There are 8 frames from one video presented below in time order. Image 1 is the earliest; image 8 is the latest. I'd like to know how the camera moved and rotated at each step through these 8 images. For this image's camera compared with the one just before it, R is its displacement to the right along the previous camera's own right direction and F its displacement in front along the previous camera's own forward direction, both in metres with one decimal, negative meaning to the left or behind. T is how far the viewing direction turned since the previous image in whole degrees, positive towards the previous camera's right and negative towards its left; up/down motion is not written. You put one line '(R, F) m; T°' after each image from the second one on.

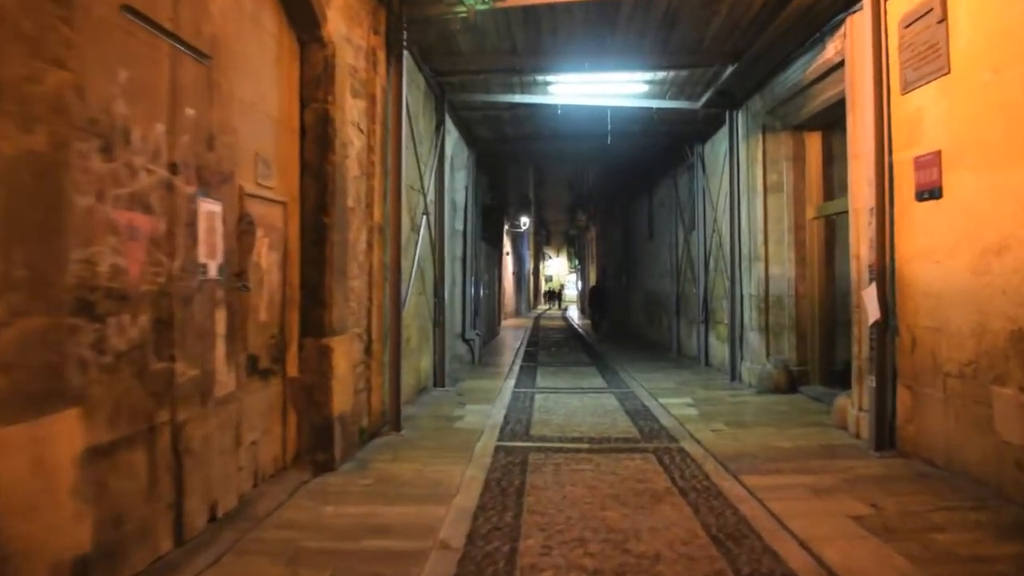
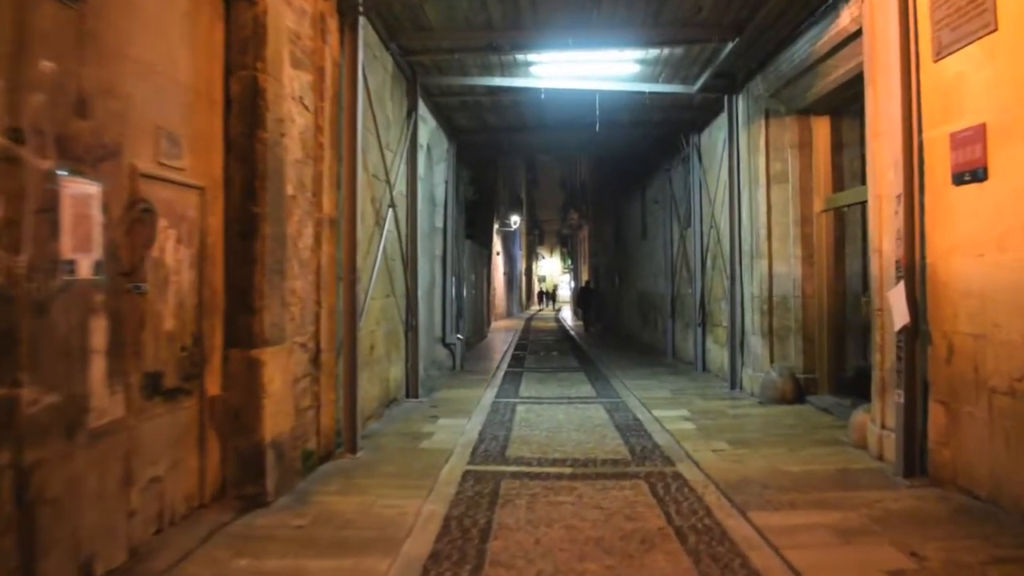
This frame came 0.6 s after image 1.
(+0.1, +0.8) m; 0°
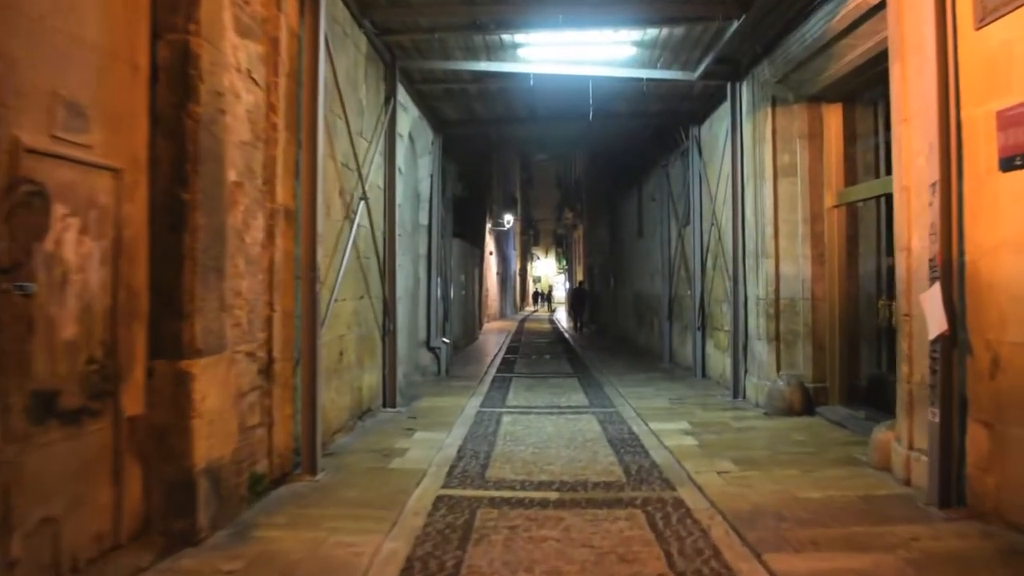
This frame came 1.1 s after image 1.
(+0.1, +0.7) m; 0°
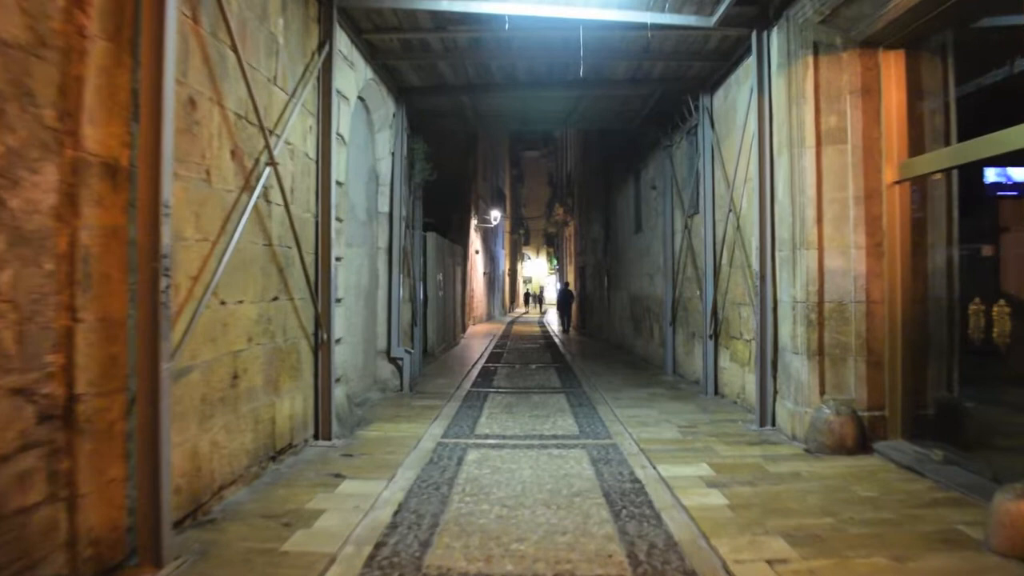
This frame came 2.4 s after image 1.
(+0.2, +1.7) m; 0°
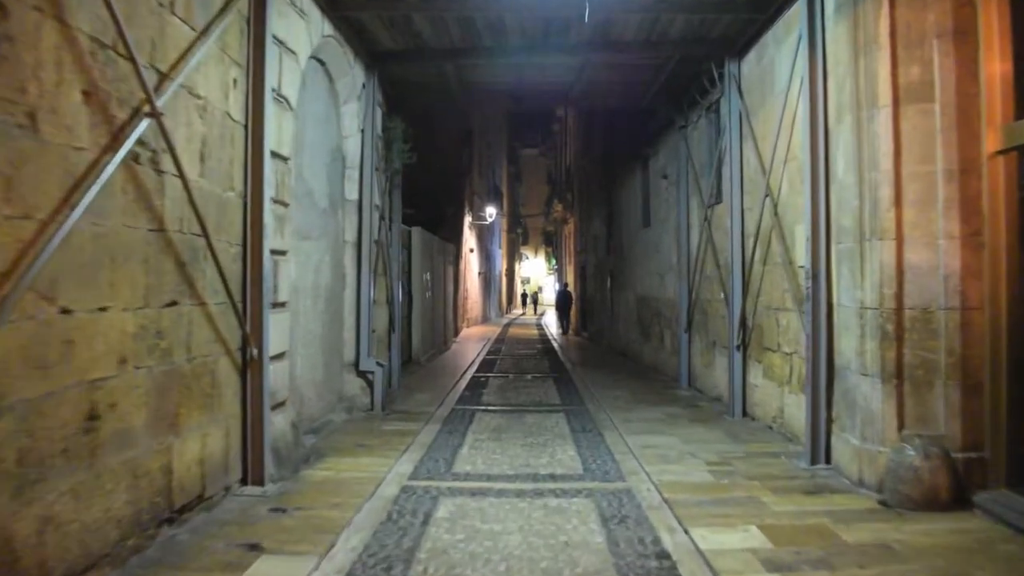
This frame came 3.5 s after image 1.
(+0.1, +1.4) m; 0°
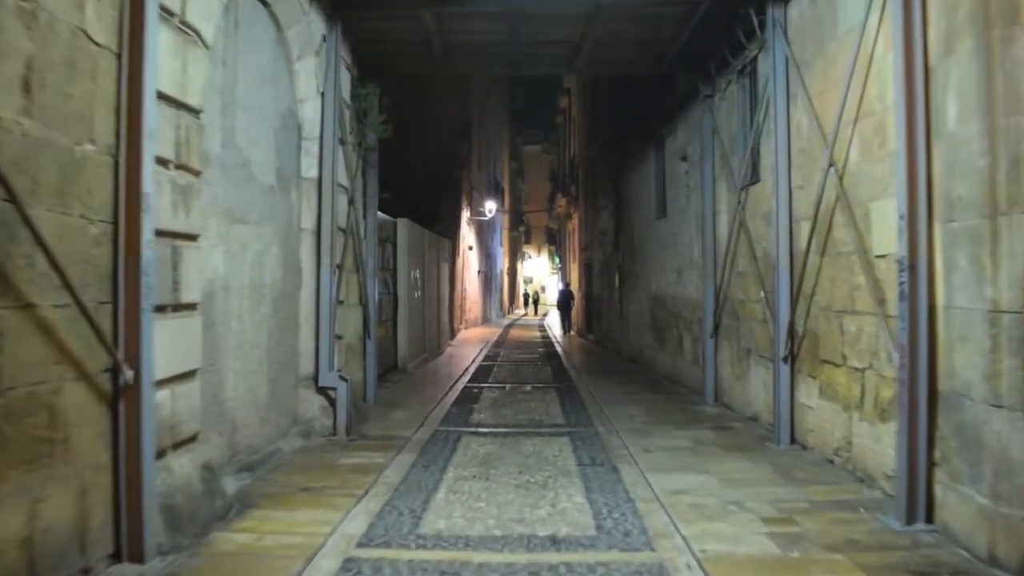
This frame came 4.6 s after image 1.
(+0.1, +1.4) m; 0°
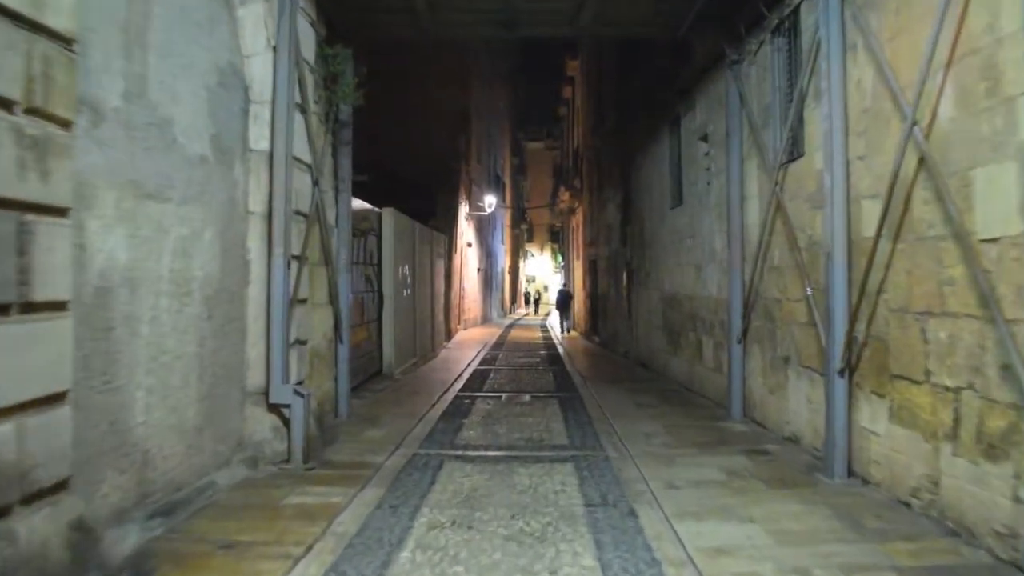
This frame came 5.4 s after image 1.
(+0.1, +1.1) m; 0°
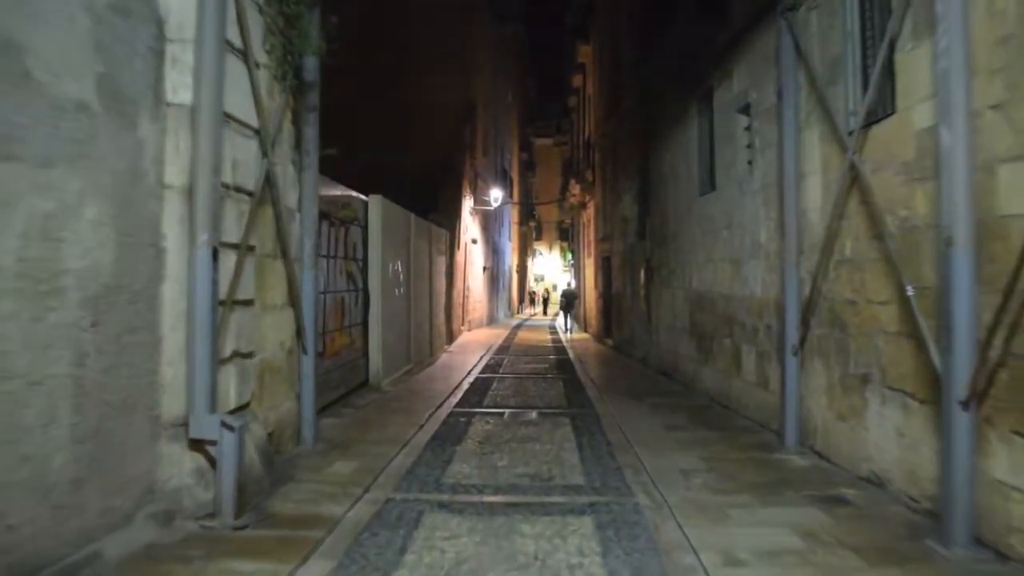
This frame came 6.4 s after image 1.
(0.0, +1.3) m; -1°
